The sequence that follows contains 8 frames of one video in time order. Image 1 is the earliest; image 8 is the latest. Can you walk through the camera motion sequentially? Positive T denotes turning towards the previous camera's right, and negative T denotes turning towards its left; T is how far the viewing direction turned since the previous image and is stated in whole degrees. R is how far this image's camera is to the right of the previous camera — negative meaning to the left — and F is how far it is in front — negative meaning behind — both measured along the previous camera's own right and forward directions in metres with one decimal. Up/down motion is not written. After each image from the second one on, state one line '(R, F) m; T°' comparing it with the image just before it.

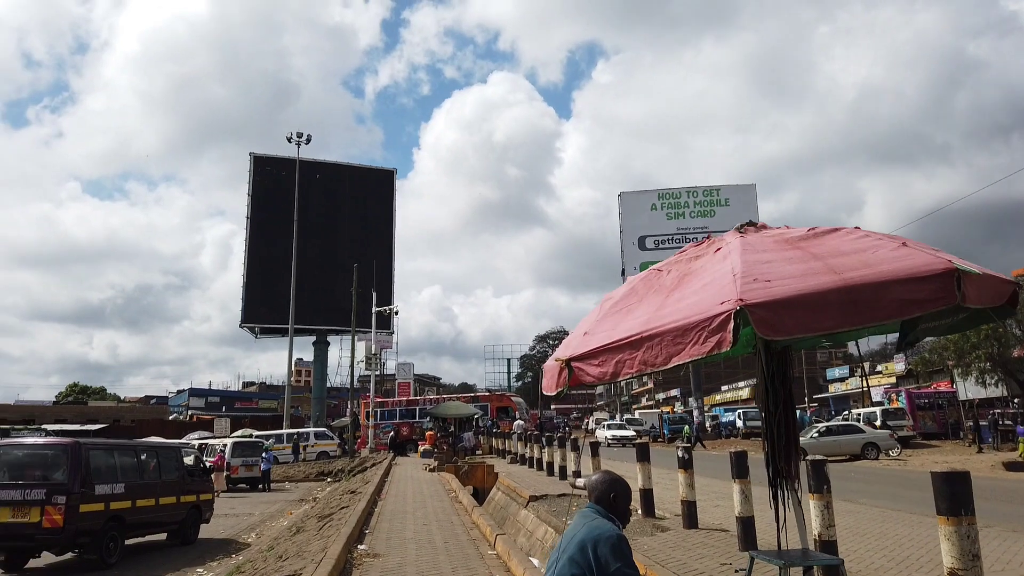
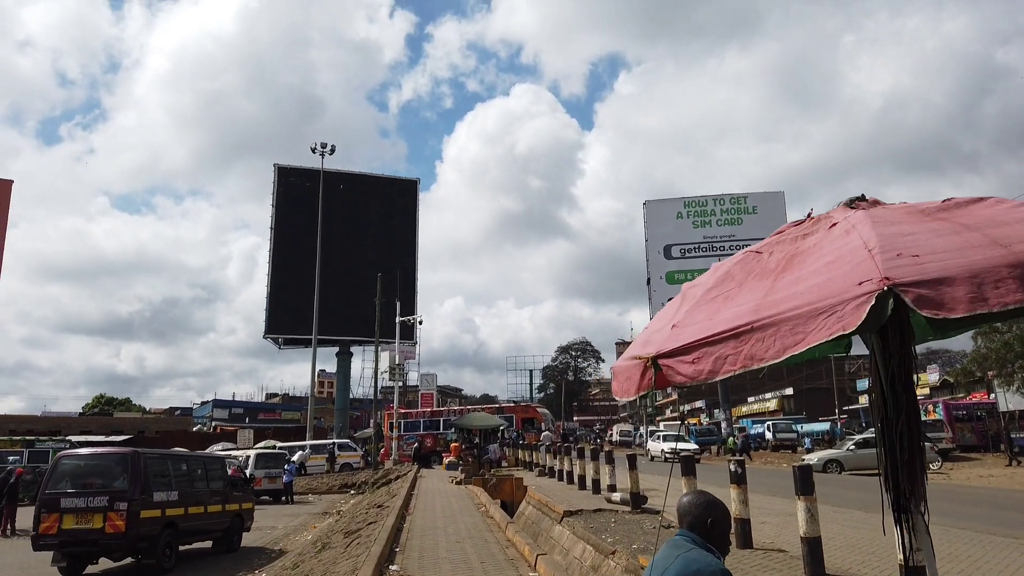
(-0.2, +0.5) m; -2°
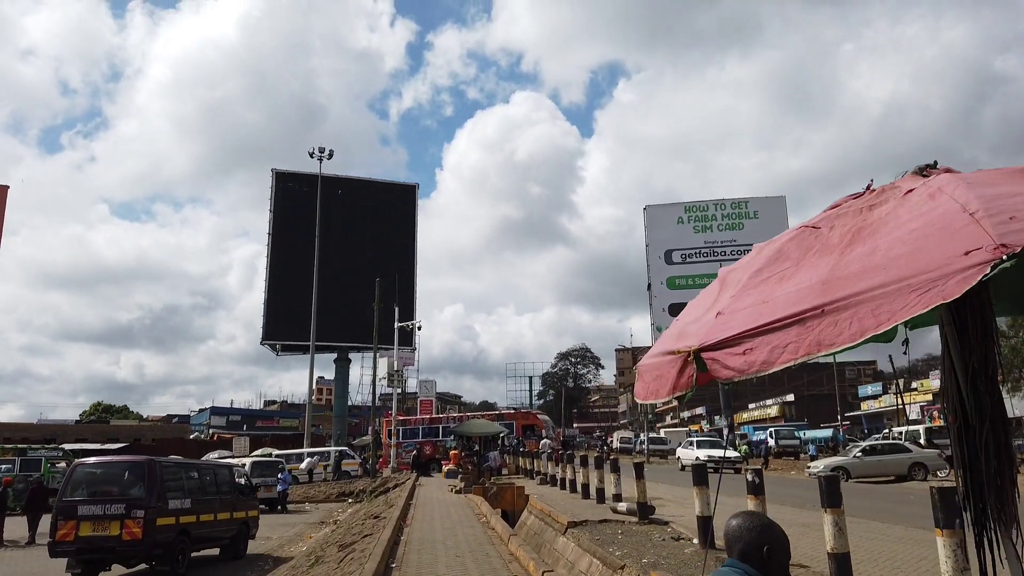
(0.0, +0.4) m; 0°
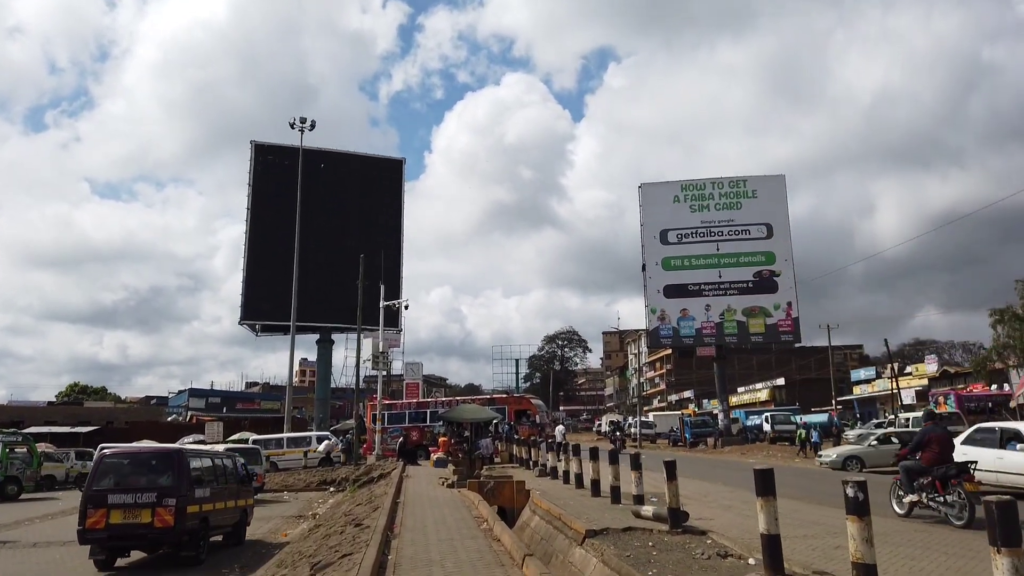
(-0.3, +1.9) m; +1°
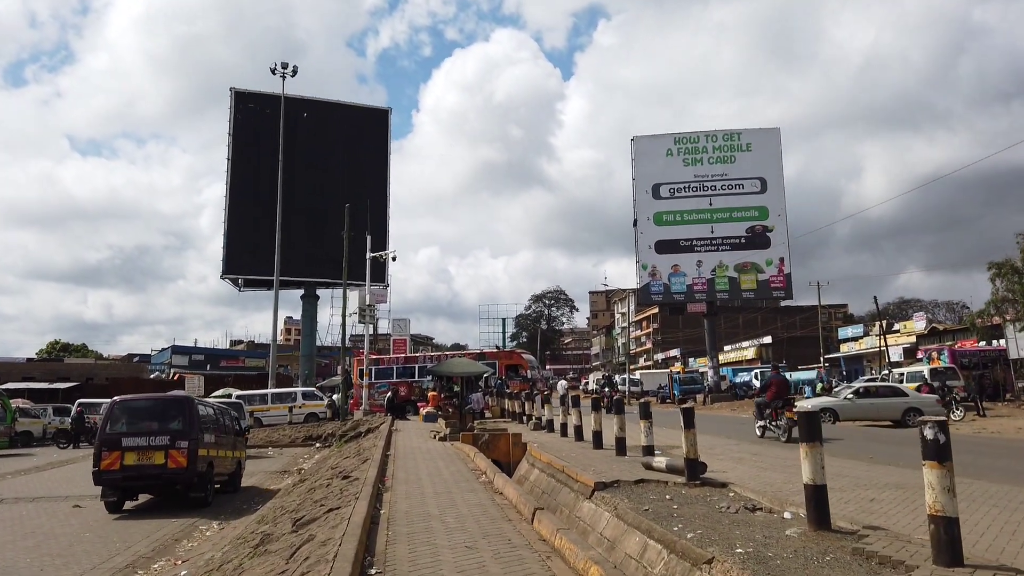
(-0.2, +1.0) m; +1°
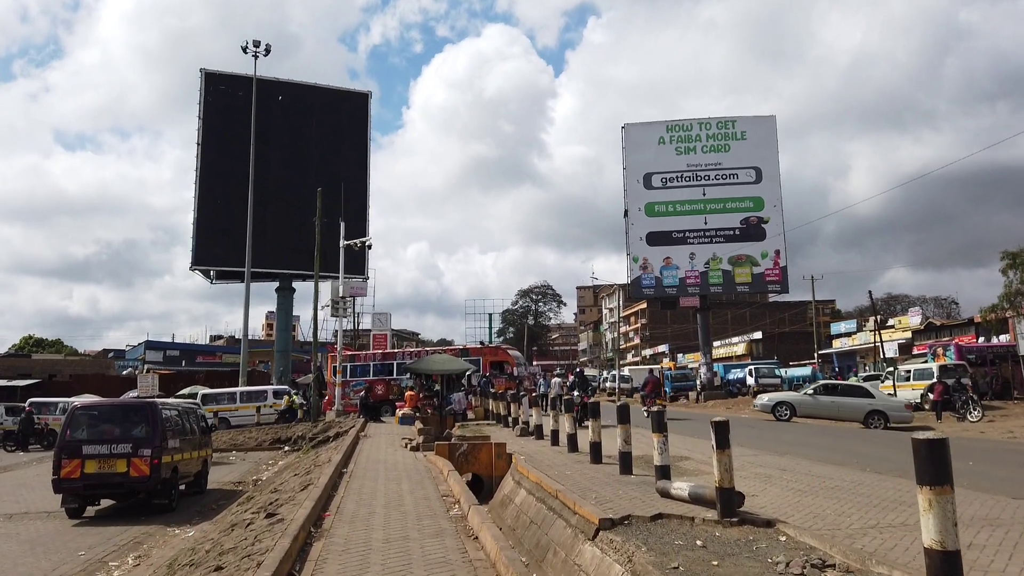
(+0.1, +2.1) m; +1°
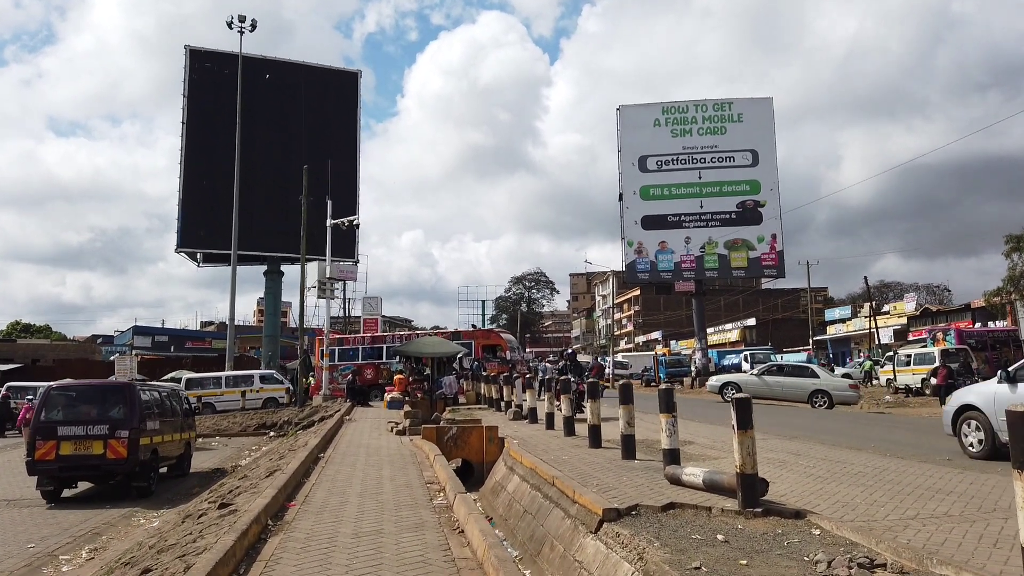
(0.0, +0.9) m; +1°
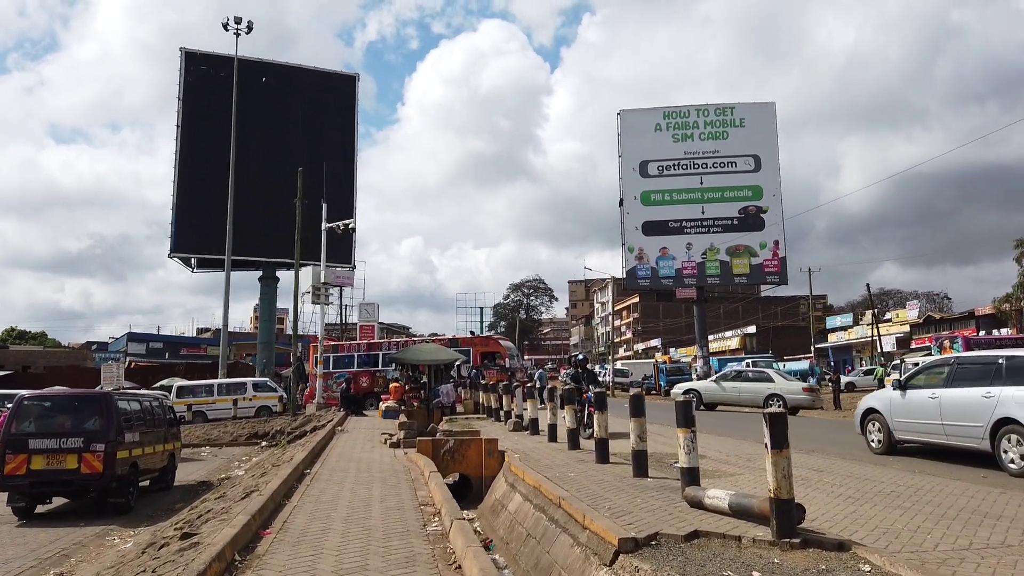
(0.0, +0.7) m; 0°
